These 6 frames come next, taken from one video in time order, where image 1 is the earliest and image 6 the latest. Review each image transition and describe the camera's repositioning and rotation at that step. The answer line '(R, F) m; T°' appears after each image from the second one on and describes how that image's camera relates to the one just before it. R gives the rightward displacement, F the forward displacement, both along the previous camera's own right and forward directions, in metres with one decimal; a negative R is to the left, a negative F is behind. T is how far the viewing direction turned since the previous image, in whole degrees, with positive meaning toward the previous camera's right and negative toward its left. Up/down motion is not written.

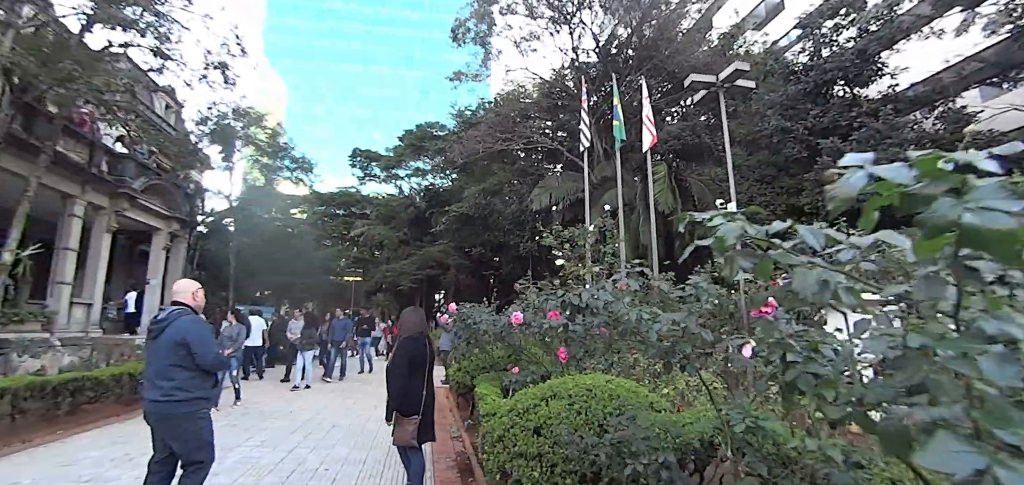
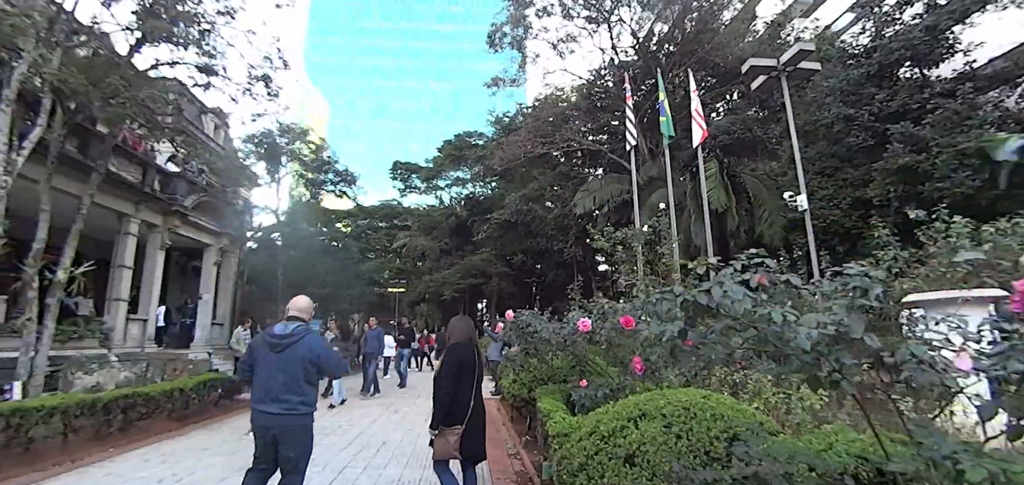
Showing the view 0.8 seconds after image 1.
(-0.2, +0.3) m; -5°
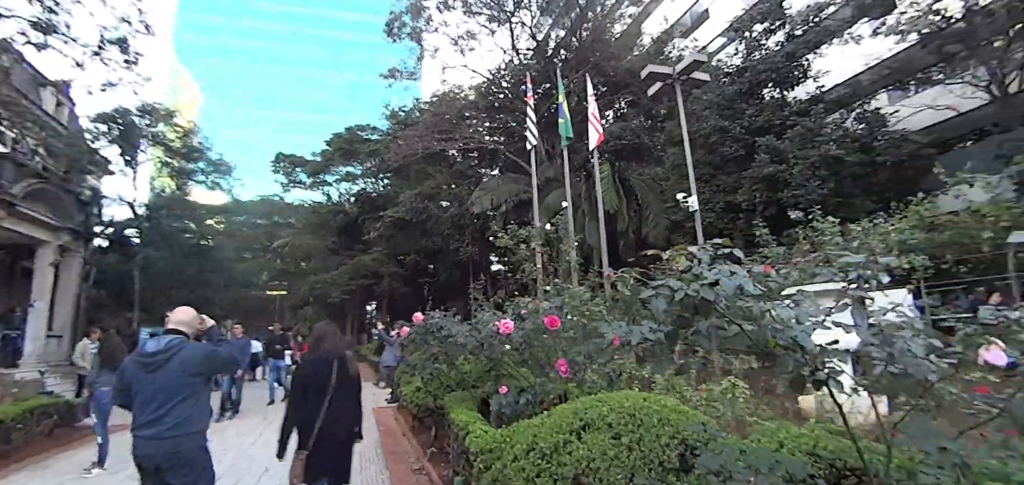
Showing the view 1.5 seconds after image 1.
(-0.1, +0.3) m; +13°
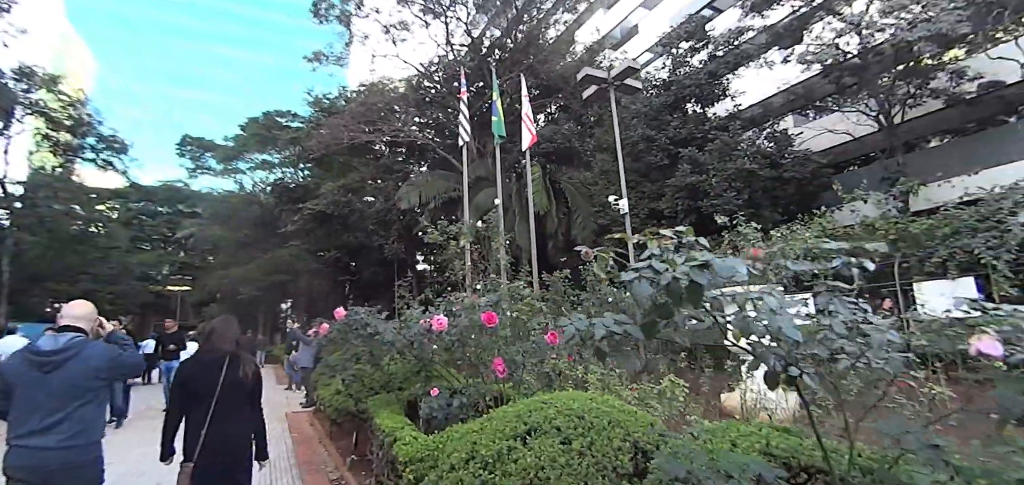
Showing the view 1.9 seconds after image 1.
(-0.1, +0.2) m; +9°
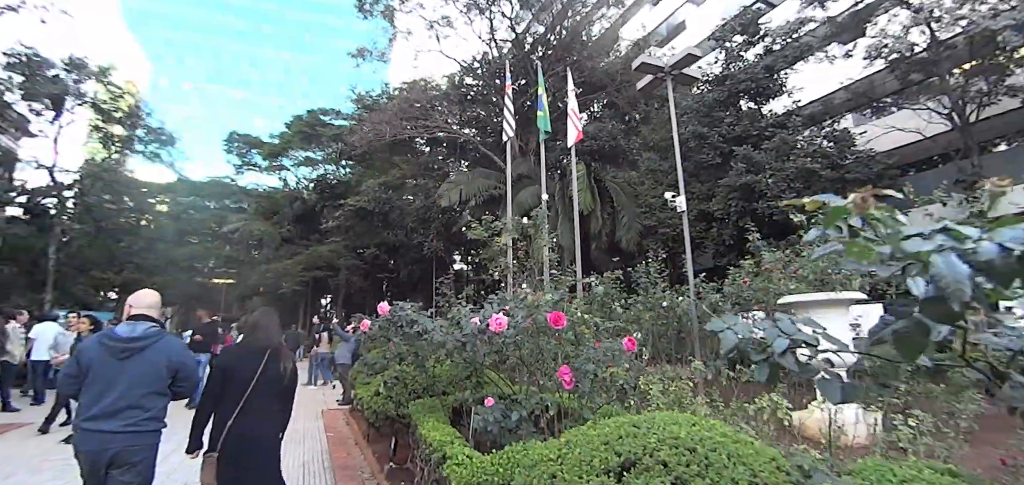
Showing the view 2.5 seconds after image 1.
(-0.2, +0.4) m; -4°
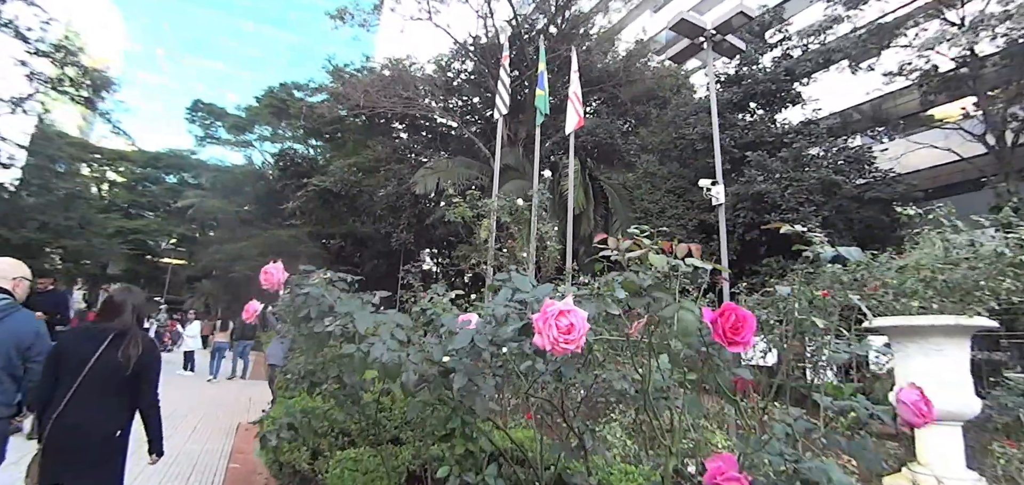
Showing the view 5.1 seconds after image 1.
(-0.2, +1.4) m; +3°
